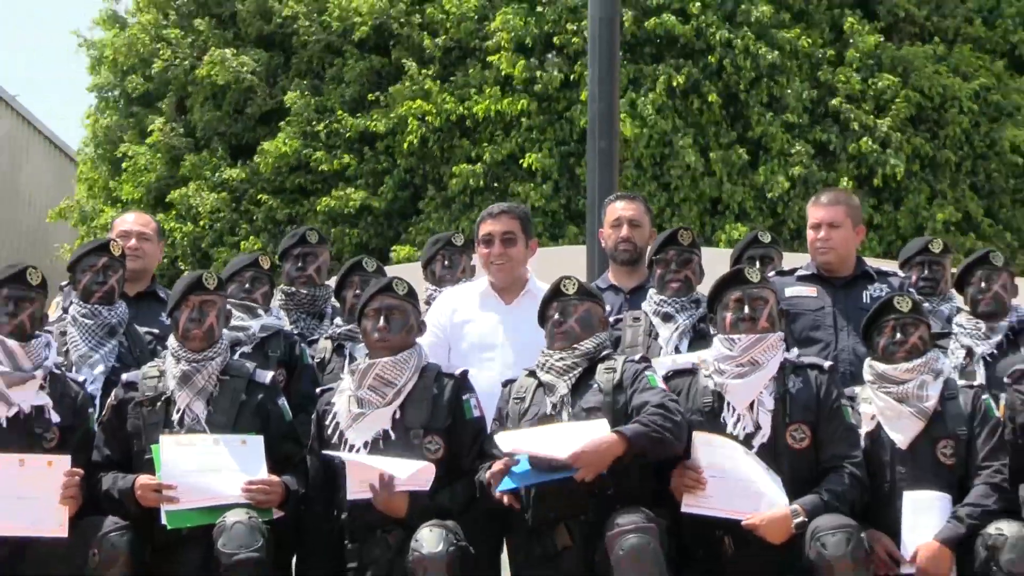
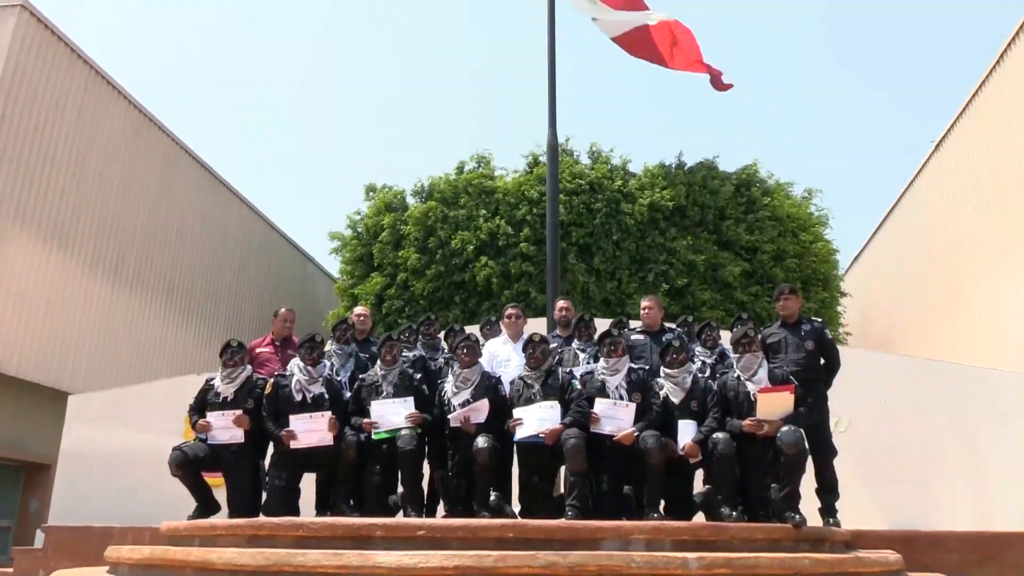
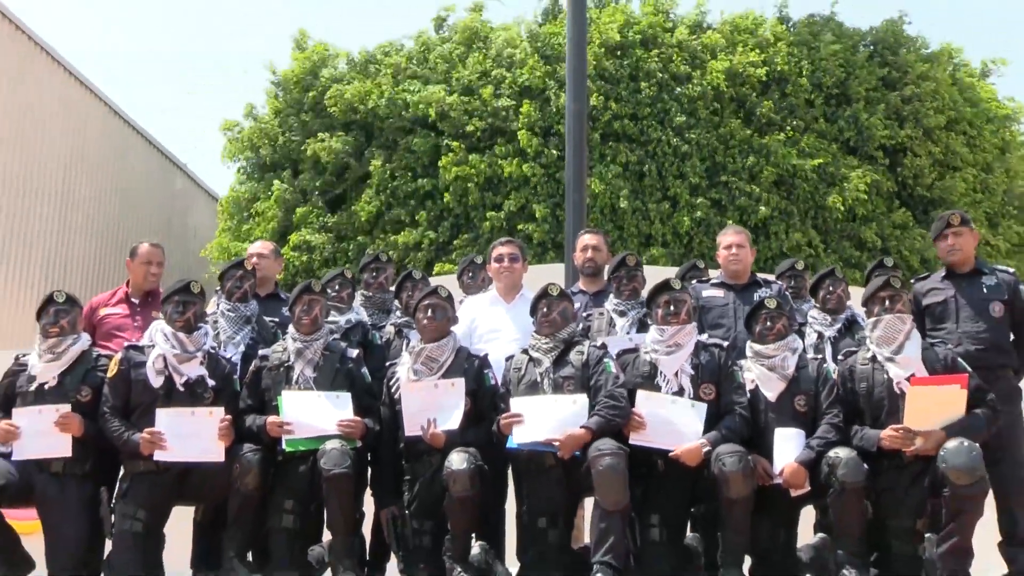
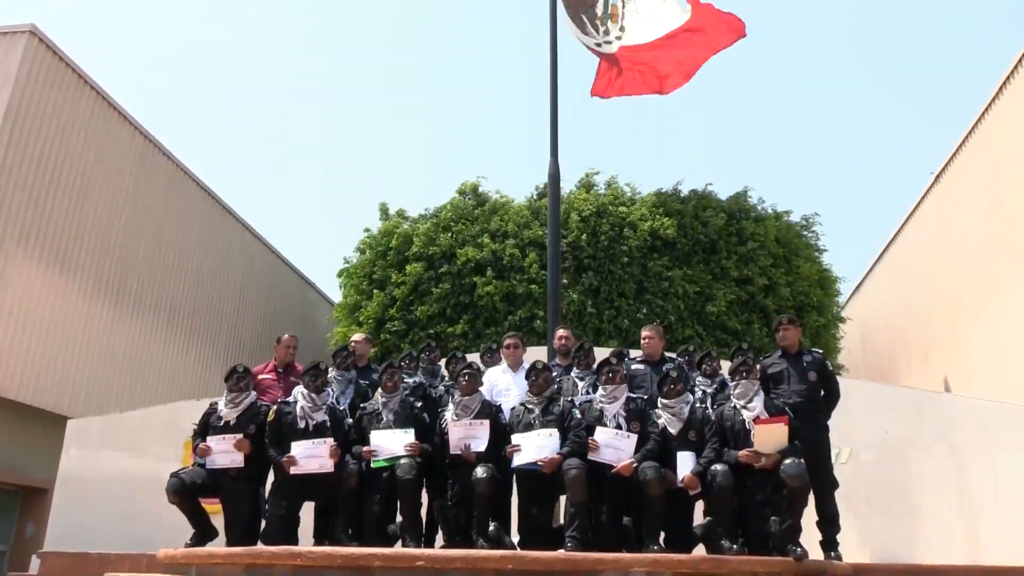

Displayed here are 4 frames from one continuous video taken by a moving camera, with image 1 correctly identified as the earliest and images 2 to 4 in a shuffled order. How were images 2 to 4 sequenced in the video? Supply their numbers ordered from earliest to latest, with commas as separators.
3, 2, 4
